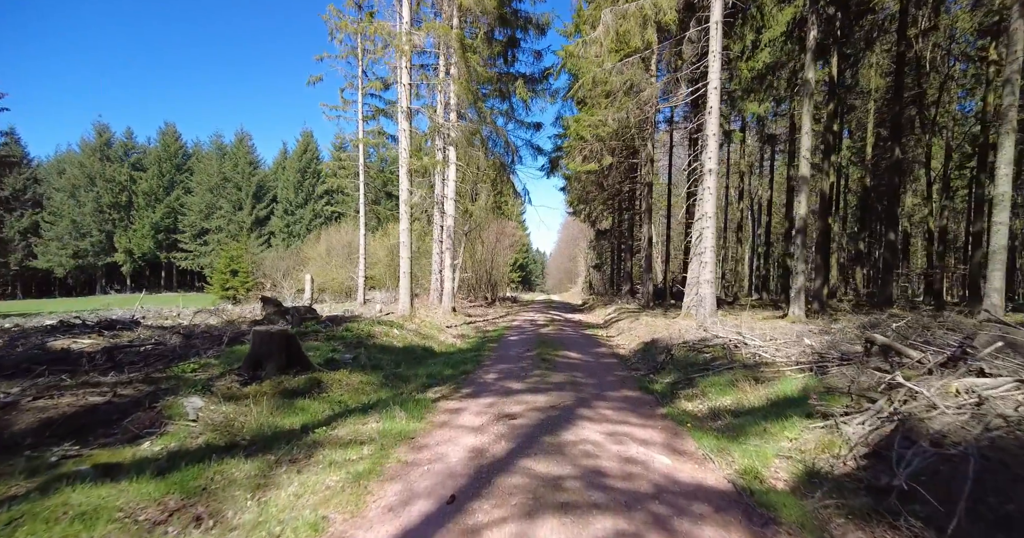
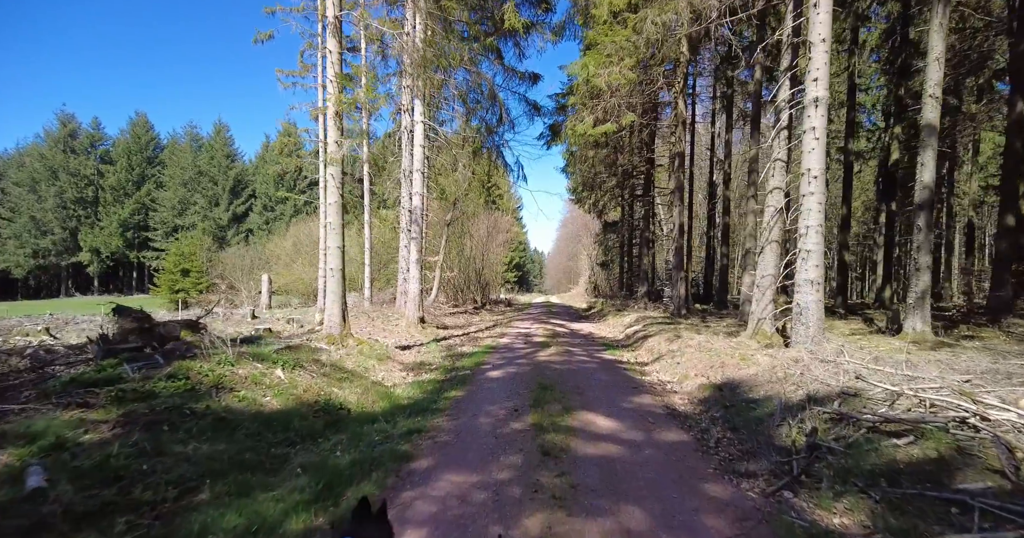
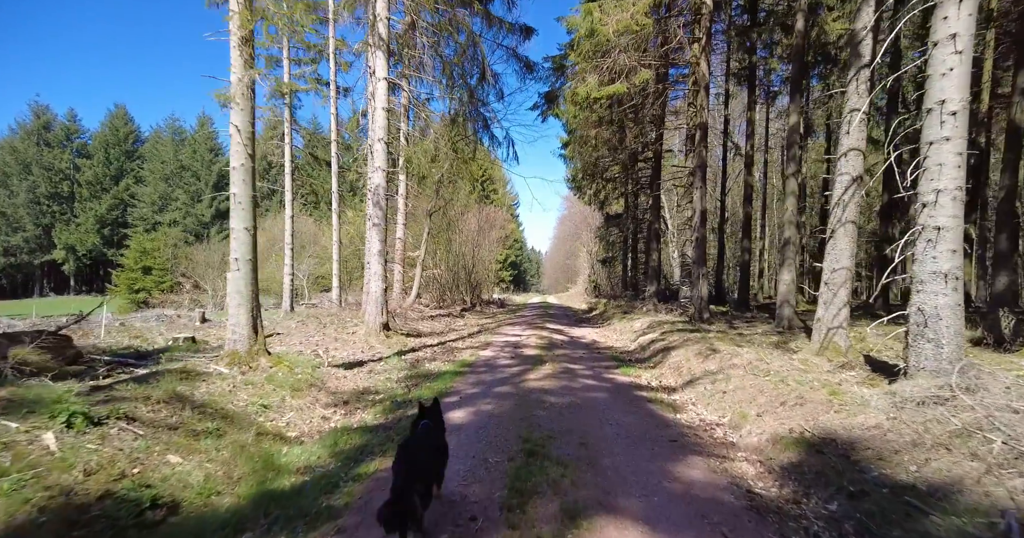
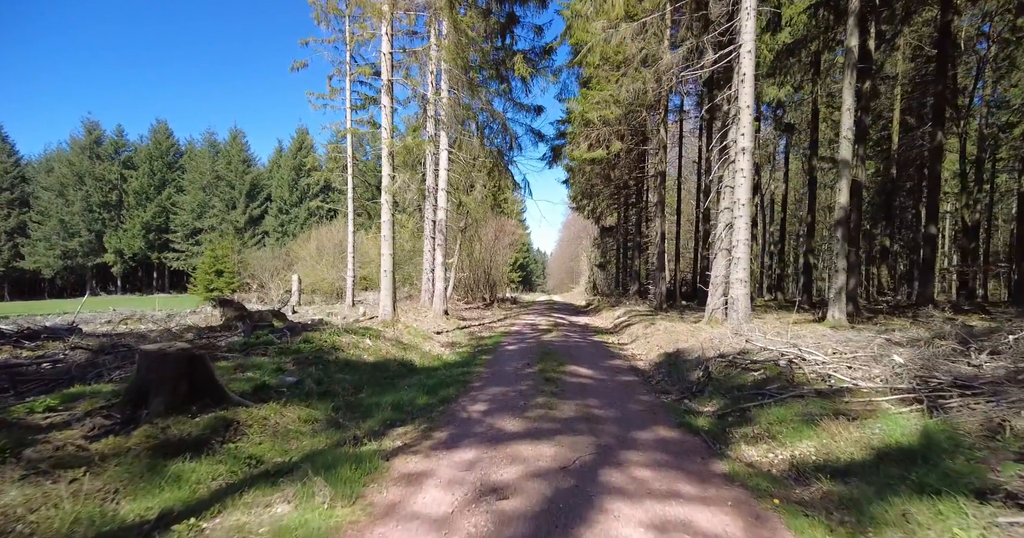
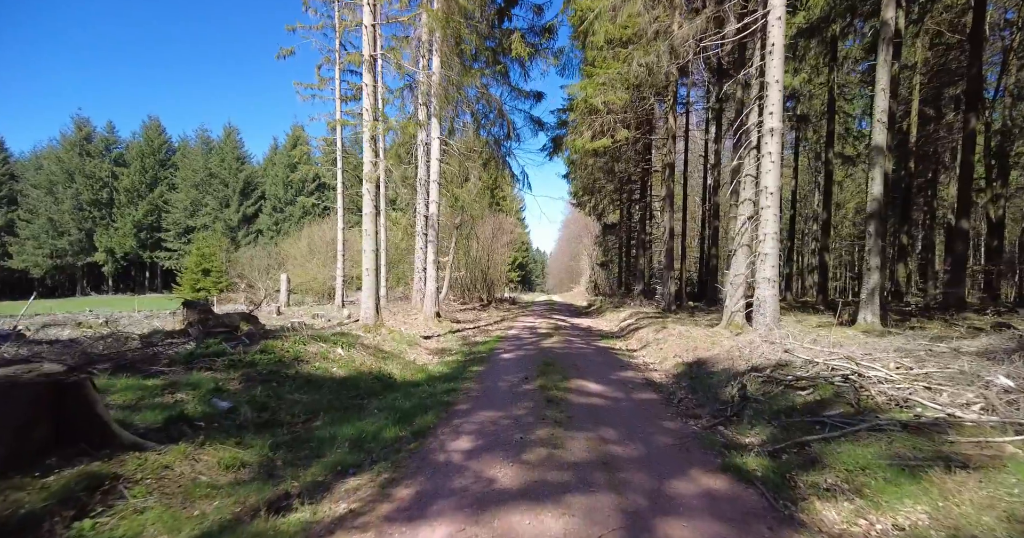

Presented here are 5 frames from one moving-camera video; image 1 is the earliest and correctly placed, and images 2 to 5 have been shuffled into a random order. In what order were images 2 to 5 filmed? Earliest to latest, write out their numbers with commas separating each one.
4, 5, 2, 3
